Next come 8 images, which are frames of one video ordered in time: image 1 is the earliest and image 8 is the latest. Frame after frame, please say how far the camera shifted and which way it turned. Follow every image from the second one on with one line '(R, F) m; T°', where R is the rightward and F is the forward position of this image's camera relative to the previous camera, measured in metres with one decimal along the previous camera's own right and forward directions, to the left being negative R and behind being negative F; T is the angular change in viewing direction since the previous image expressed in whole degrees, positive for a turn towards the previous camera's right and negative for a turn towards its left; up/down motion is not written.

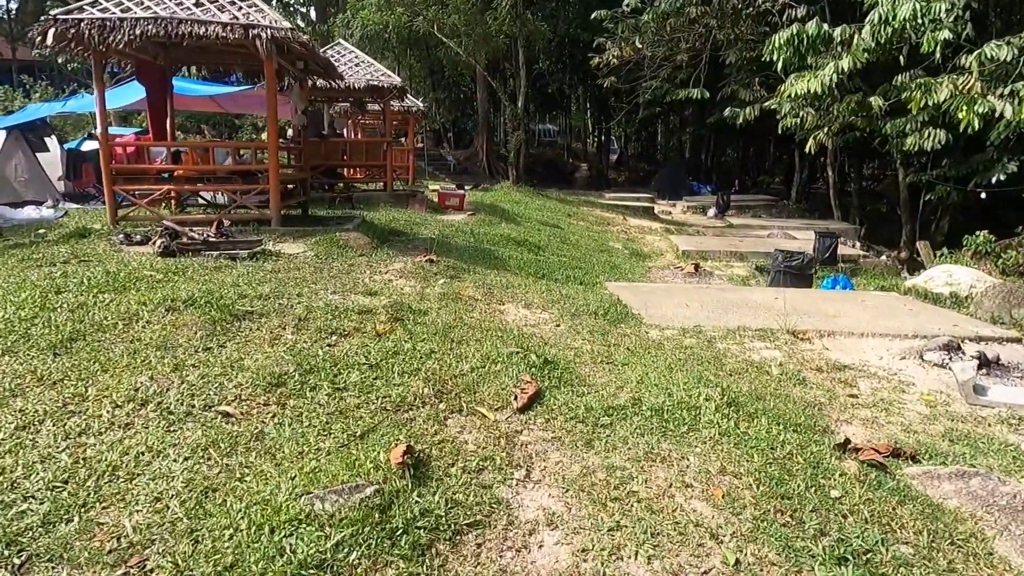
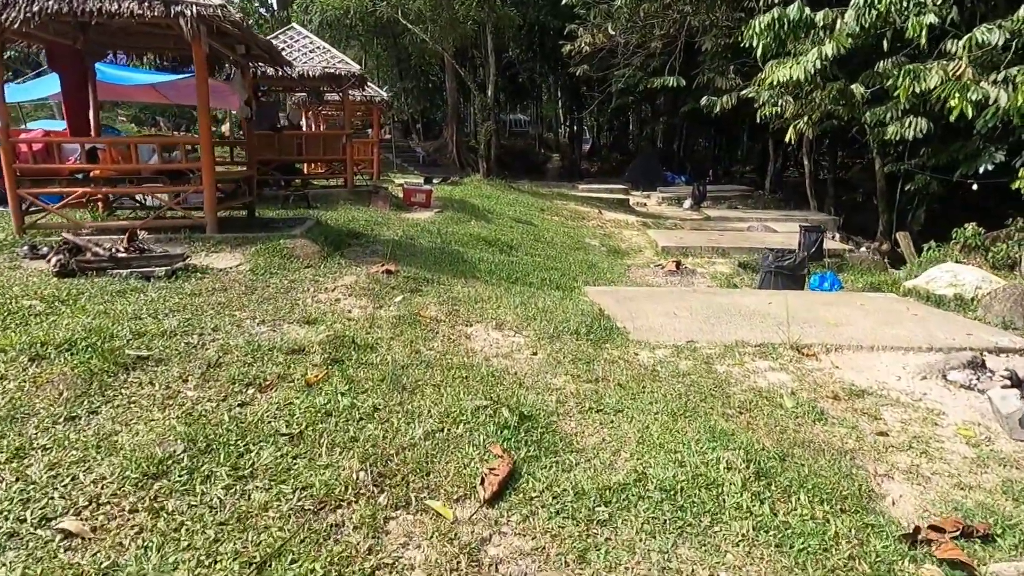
(0.0, +0.7) m; +2°
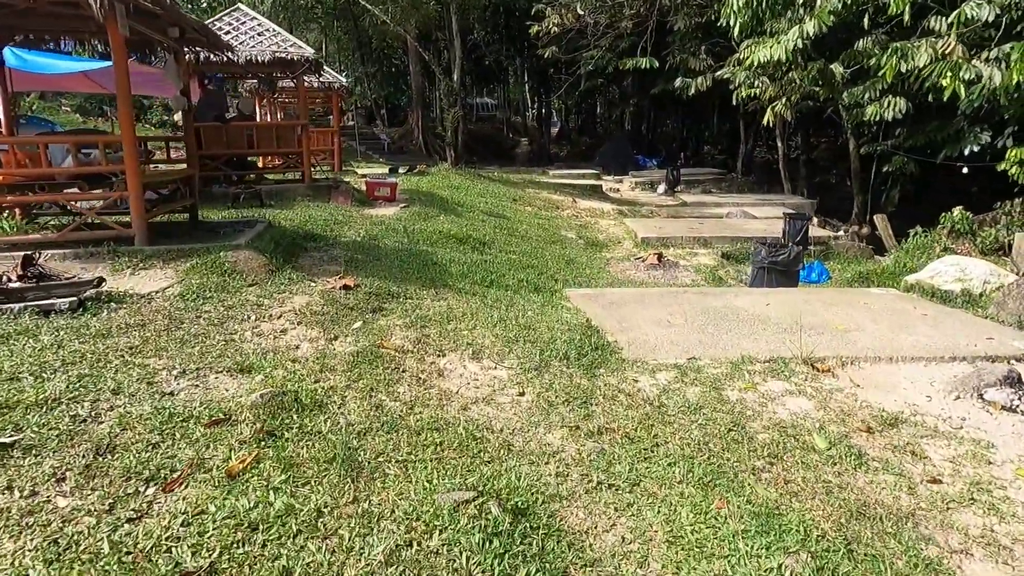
(0.0, +0.6) m; +3°
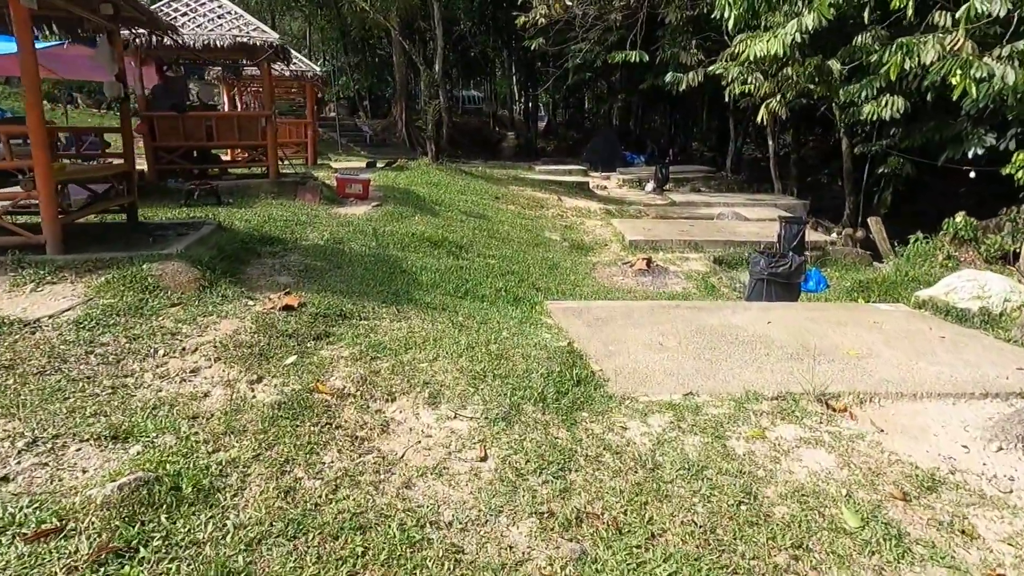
(+0.1, +0.6) m; +1°
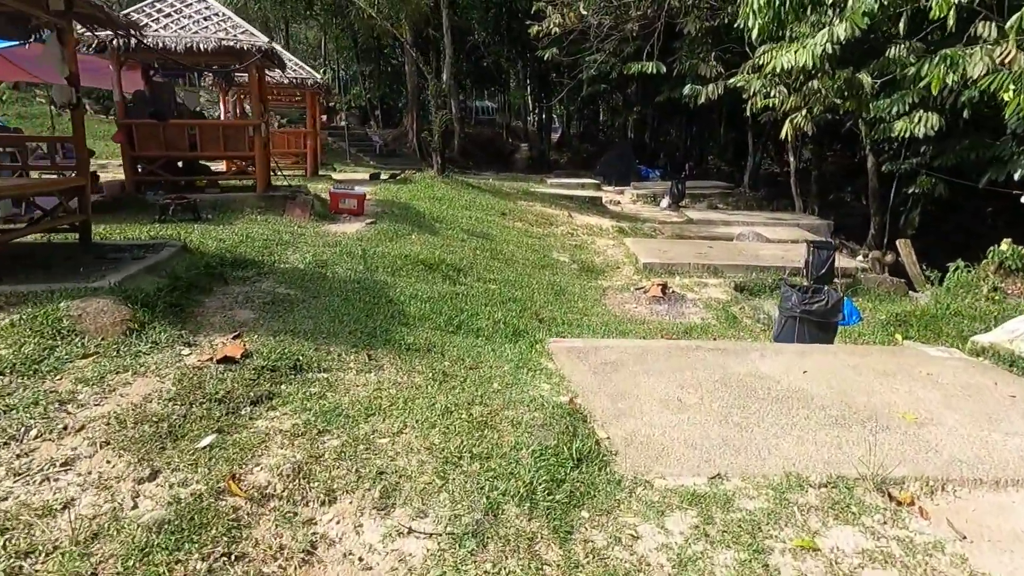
(+0.1, +0.7) m; -1°
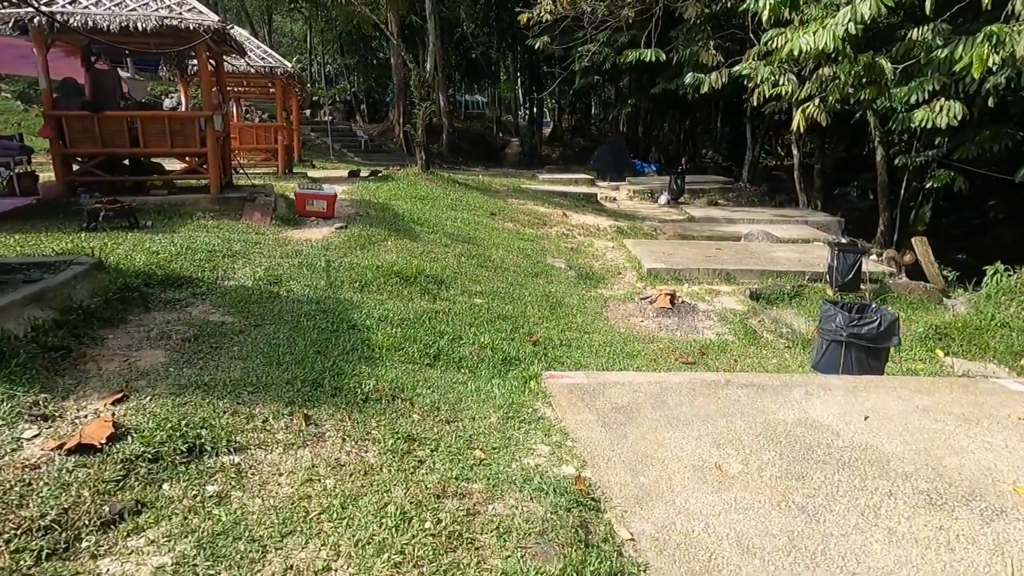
(0.0, +1.0) m; +1°
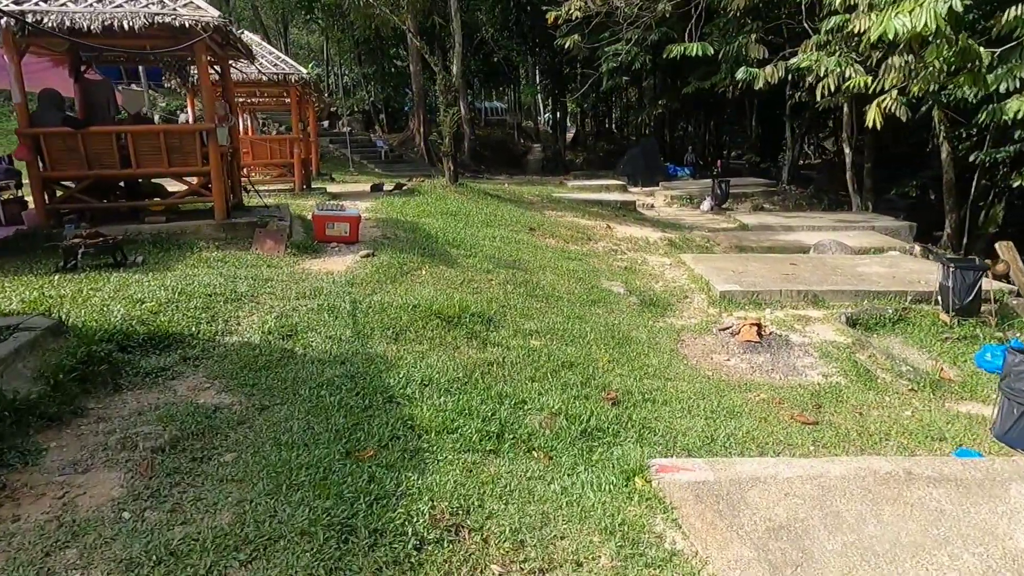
(-0.3, +1.1) m; -2°
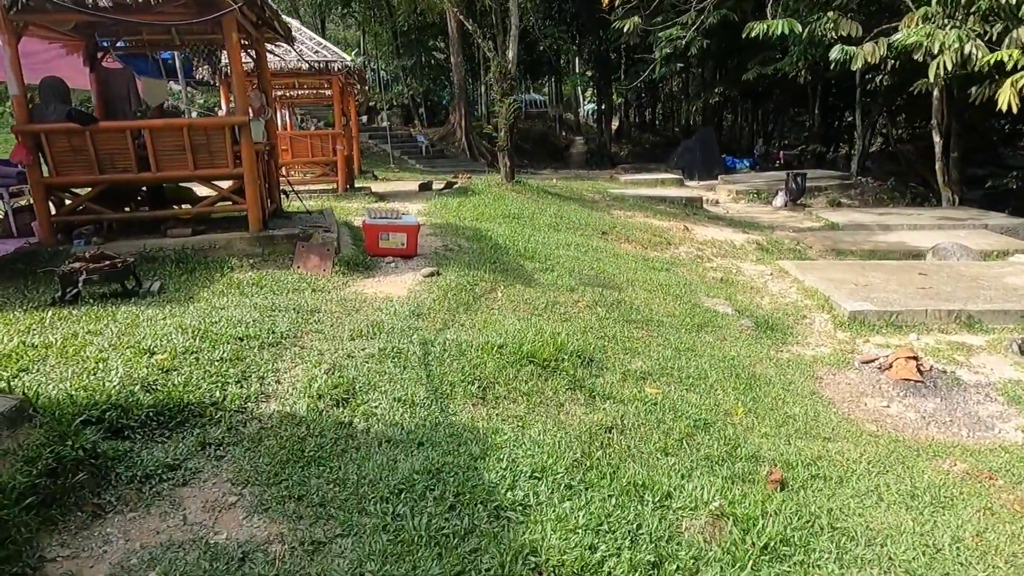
(-0.5, +1.1) m; -3°
